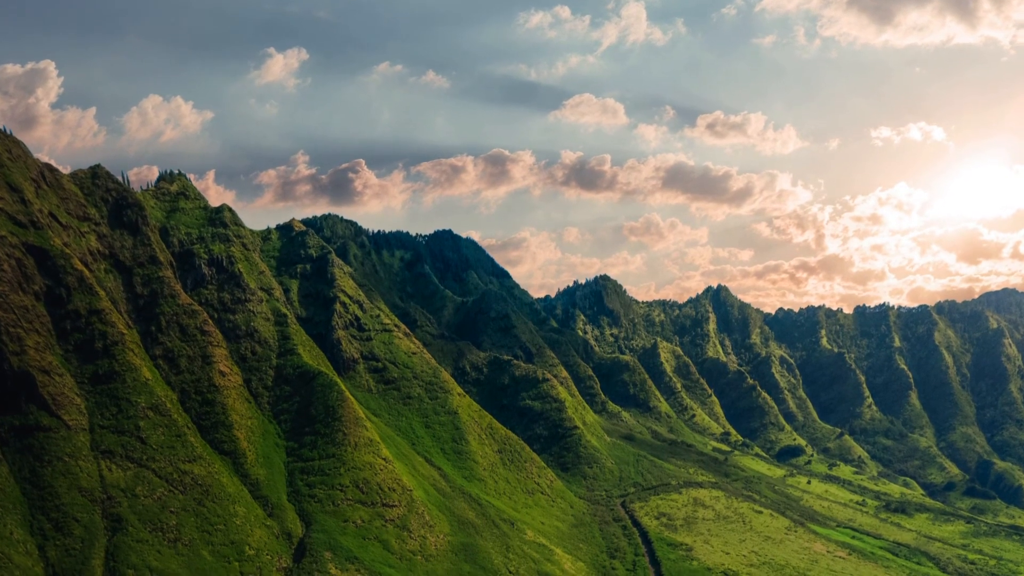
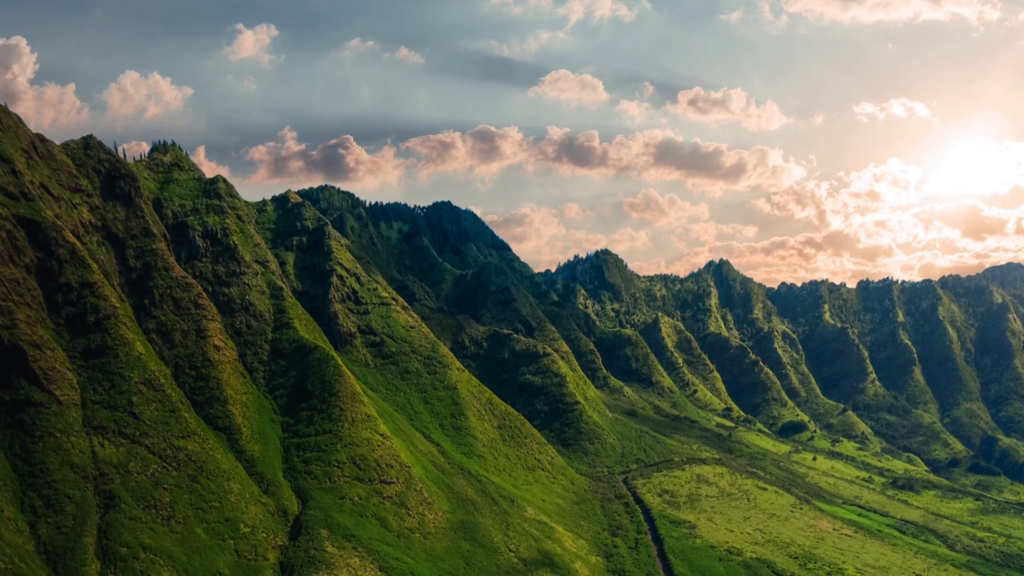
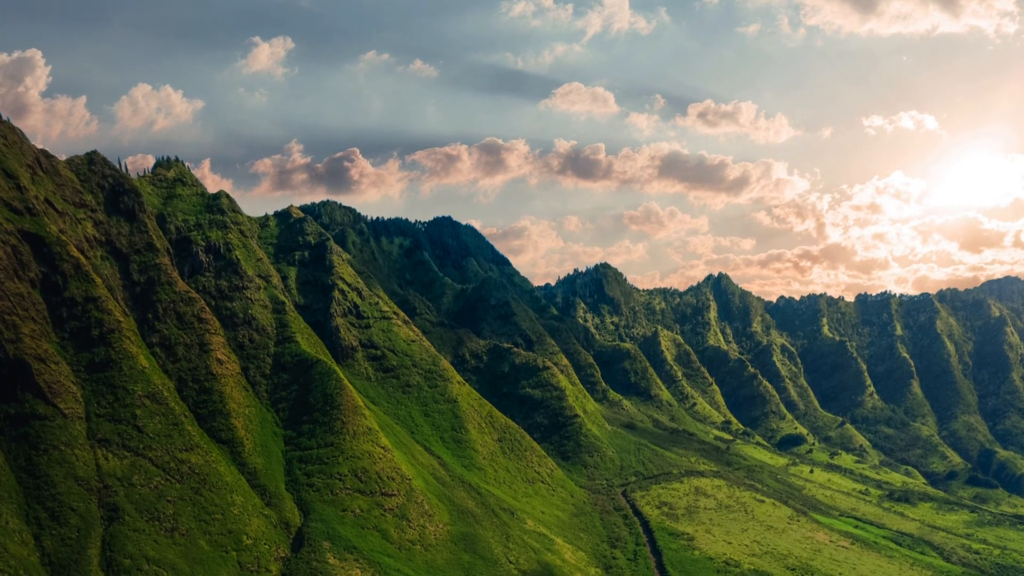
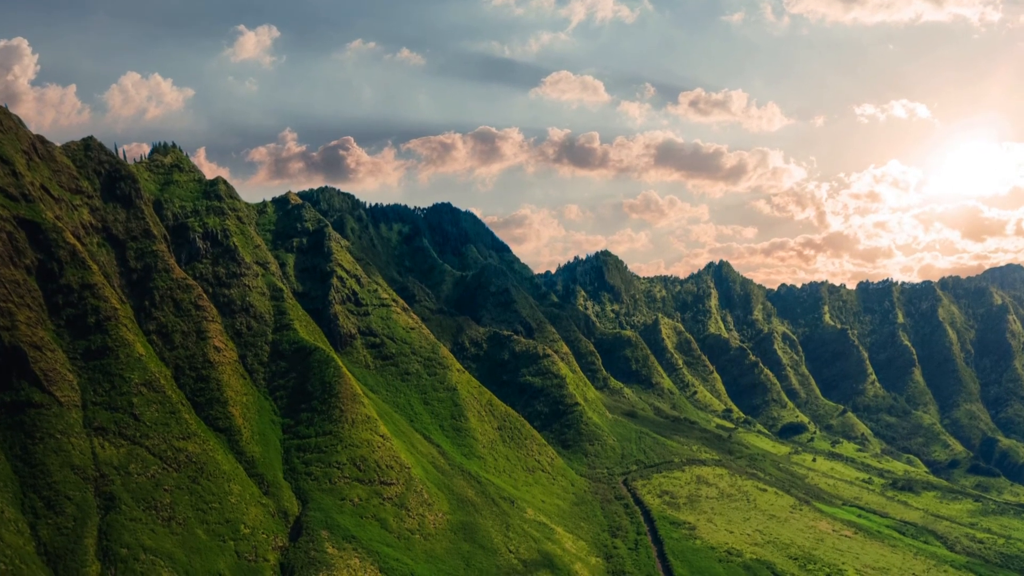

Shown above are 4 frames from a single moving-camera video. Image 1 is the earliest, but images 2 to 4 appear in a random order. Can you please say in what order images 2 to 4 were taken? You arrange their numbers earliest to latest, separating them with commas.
3, 4, 2
